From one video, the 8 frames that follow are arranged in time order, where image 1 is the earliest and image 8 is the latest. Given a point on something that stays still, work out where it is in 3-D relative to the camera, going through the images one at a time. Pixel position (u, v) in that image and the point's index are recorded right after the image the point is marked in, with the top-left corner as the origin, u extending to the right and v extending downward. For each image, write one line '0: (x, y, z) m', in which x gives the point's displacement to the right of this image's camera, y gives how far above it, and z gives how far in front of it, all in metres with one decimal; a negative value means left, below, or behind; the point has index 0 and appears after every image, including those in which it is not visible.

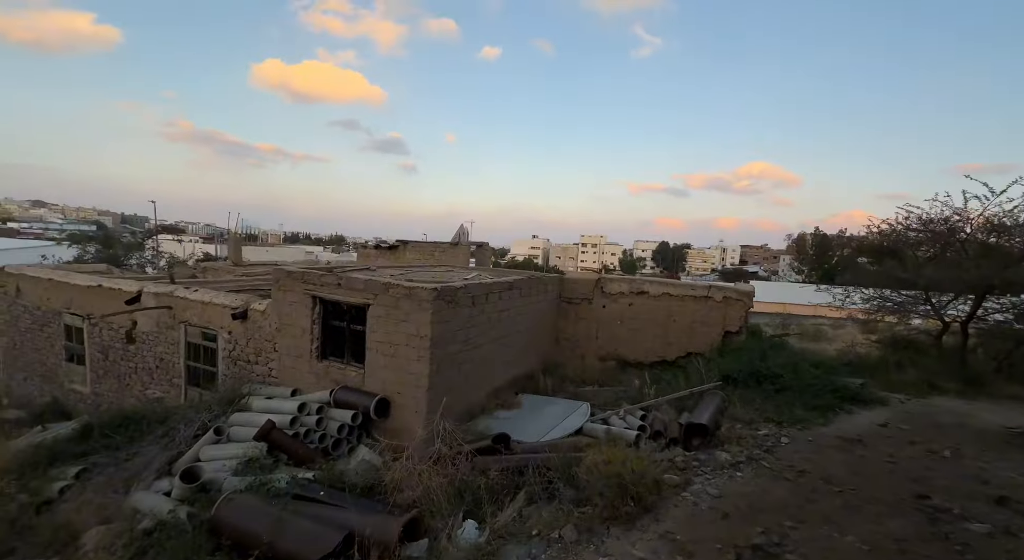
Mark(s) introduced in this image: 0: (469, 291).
0: (-0.5, -0.2, +5.9) m
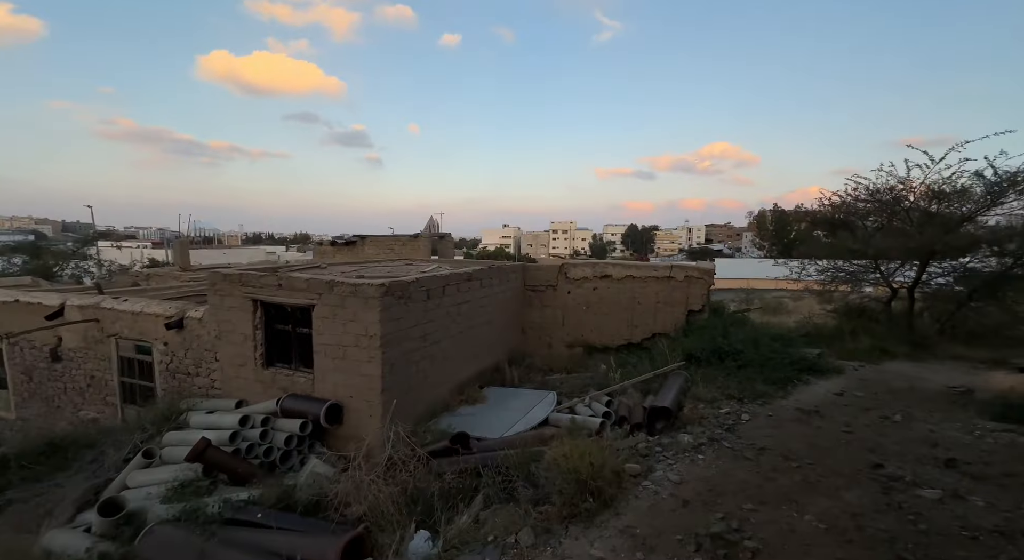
0: (-1.0, -0.1, +5.6) m
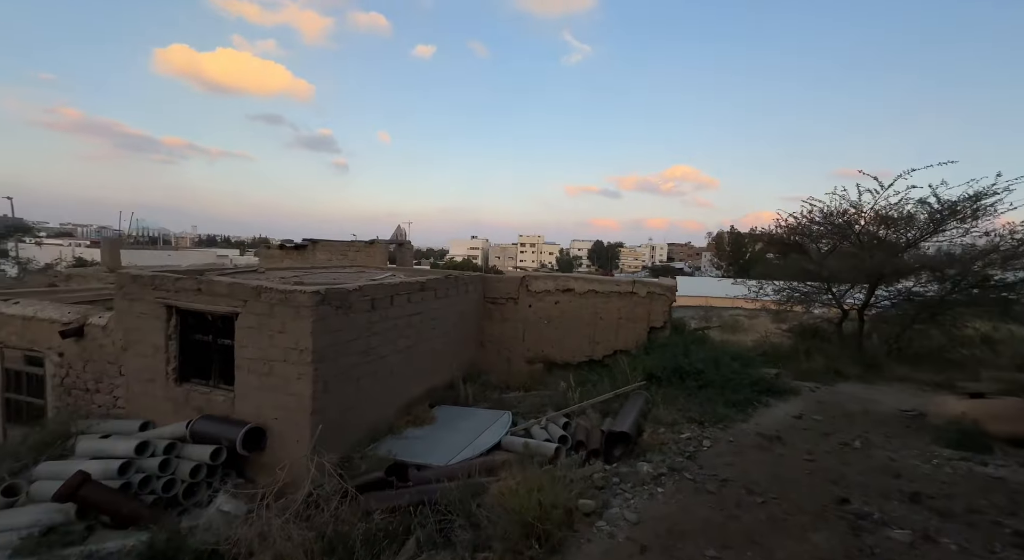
0: (-1.5, -0.2, +5.1) m
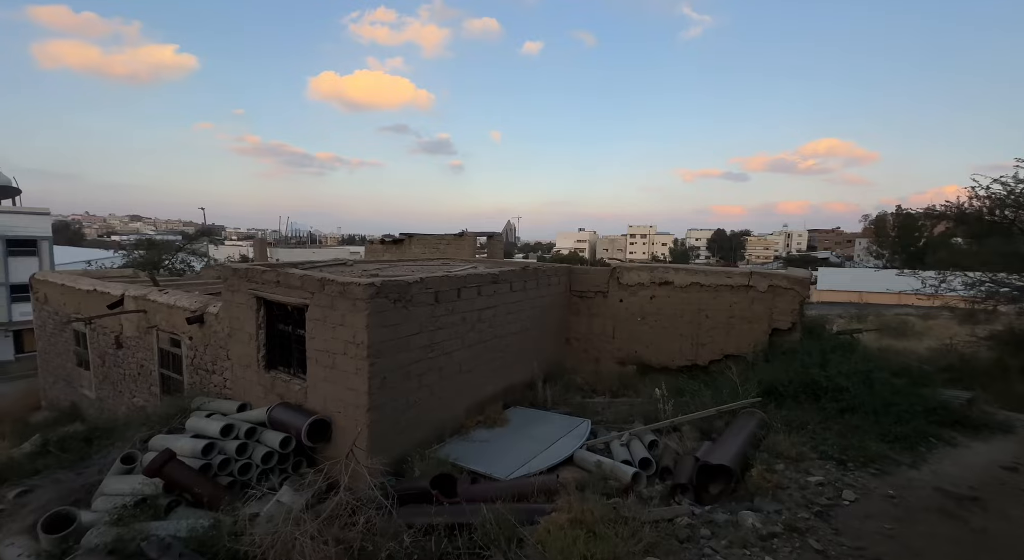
0: (-0.8, -0.1, +4.8) m
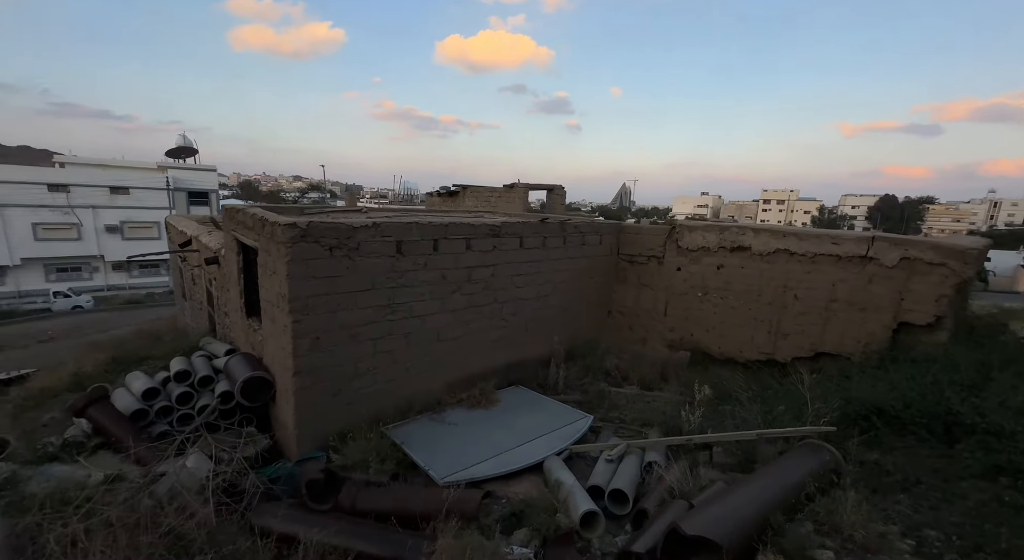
0: (-0.9, +0.4, +3.8) m
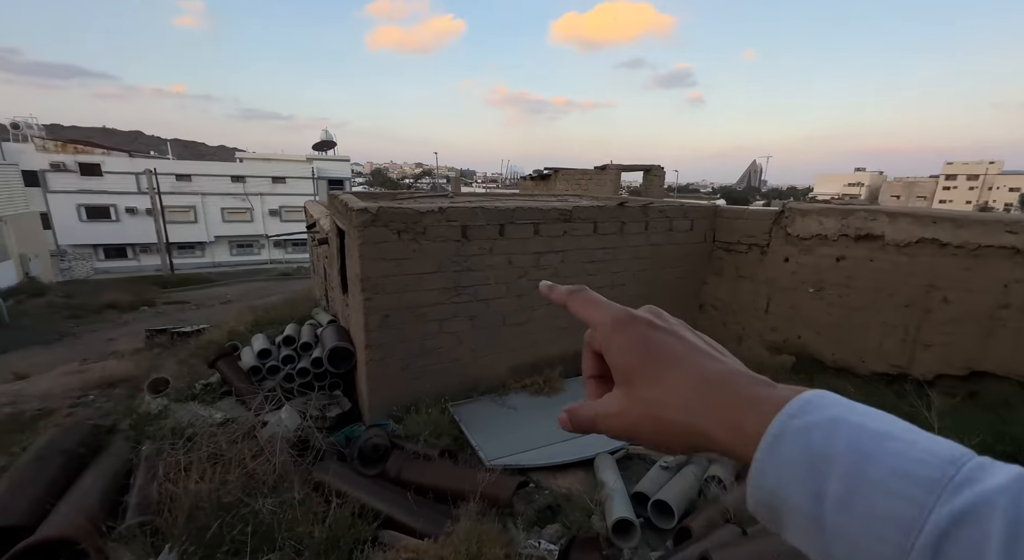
0: (-0.4, +0.5, +3.7) m
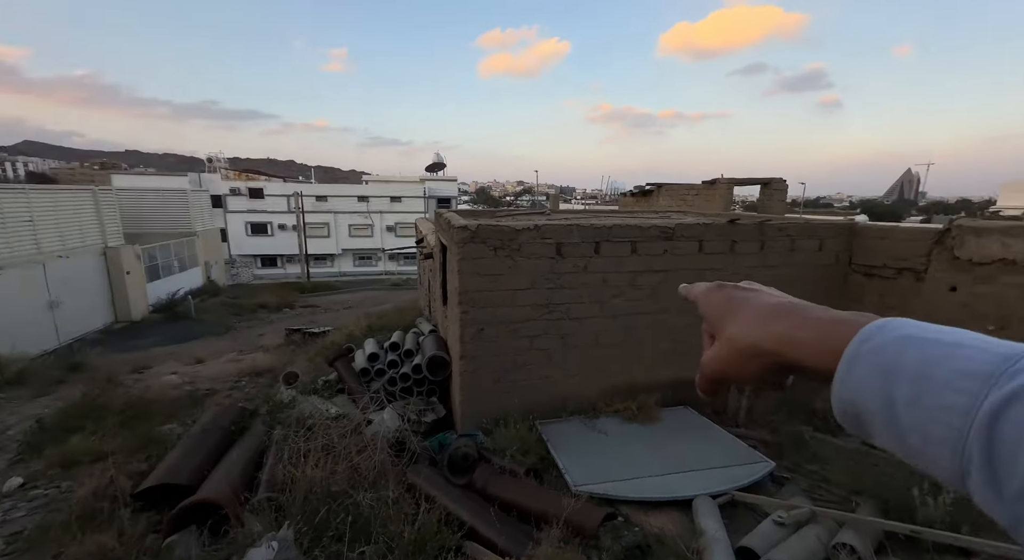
0: (+0.3, +0.4, +3.6) m
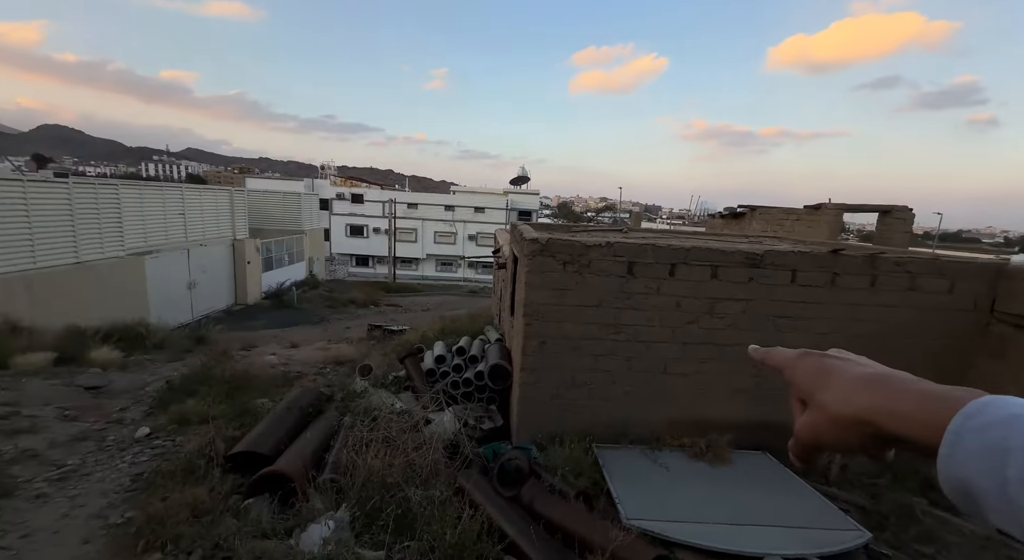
0: (+0.8, +0.3, +3.4) m
